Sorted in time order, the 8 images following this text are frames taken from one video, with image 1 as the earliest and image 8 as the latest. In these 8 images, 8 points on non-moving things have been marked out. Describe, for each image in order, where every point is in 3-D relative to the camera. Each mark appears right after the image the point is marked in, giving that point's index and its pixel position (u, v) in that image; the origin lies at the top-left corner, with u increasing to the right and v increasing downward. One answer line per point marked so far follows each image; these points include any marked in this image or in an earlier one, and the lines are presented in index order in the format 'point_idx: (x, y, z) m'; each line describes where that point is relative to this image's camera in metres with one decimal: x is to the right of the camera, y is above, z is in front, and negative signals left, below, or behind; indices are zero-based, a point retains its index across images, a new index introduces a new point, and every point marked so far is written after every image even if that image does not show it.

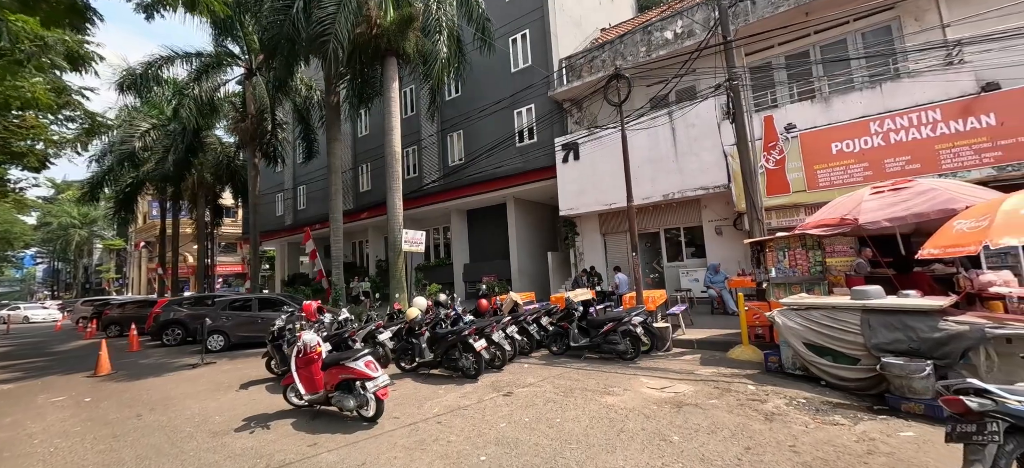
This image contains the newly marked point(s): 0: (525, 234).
0: (+0.6, 0.0, +18.3) m
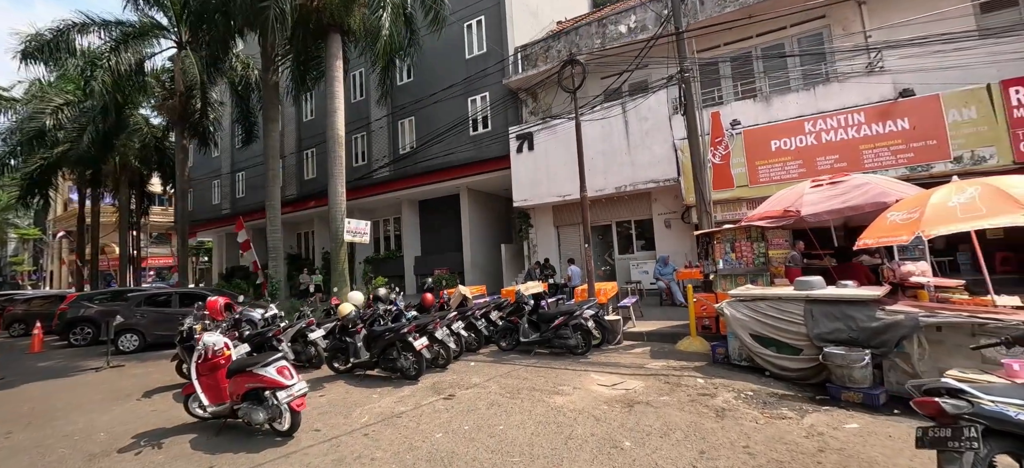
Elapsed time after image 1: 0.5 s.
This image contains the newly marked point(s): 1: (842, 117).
0: (-1.5, +0.4, +17.8) m
1: (+8.1, +2.9, +9.7) m
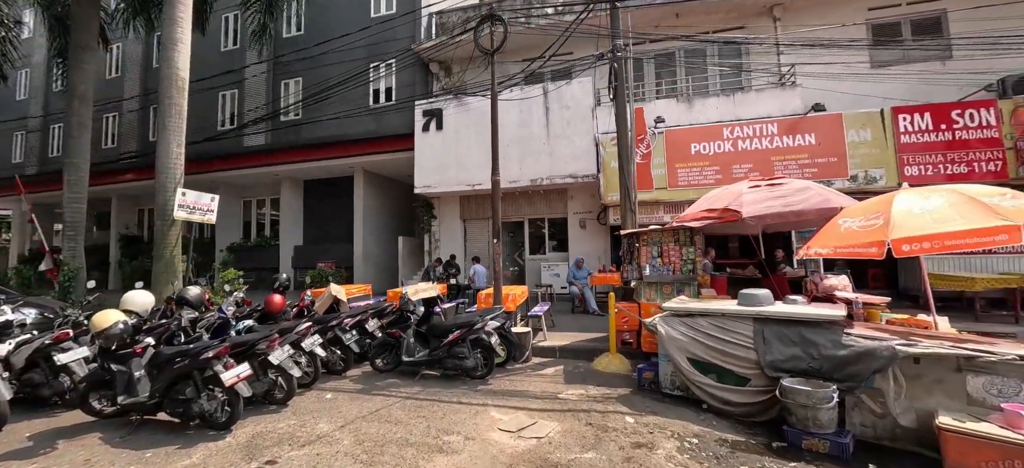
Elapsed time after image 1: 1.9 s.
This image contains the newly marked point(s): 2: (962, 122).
0: (-5.4, +0.8, +15.4) m
1: (+6.0, +2.6, +9.6) m
2: (+9.9, +2.5, +8.5) m
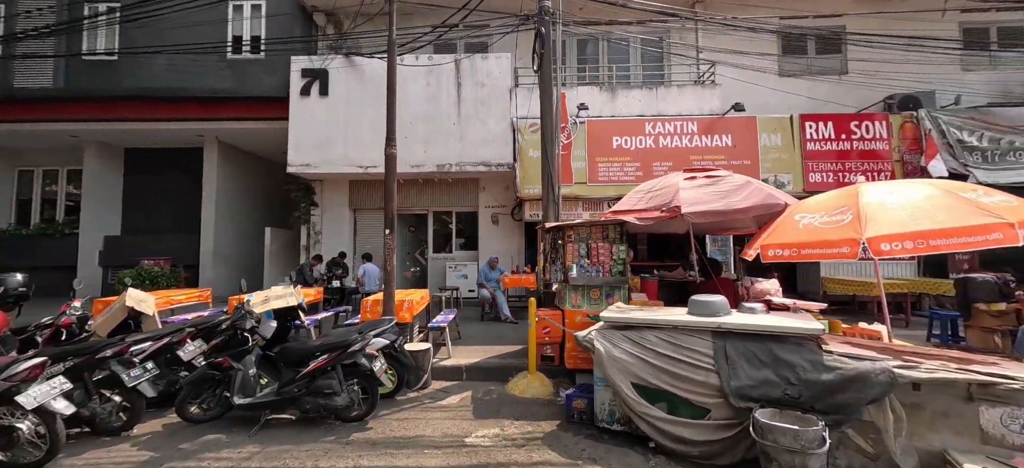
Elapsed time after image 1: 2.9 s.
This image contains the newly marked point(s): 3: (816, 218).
0: (-8.5, +1.1, +12.4) m
1: (+3.9, +2.6, +9.4) m
2: (+8.0, +2.3, +9.2) m
3: (+2.9, +0.2, +3.8) m
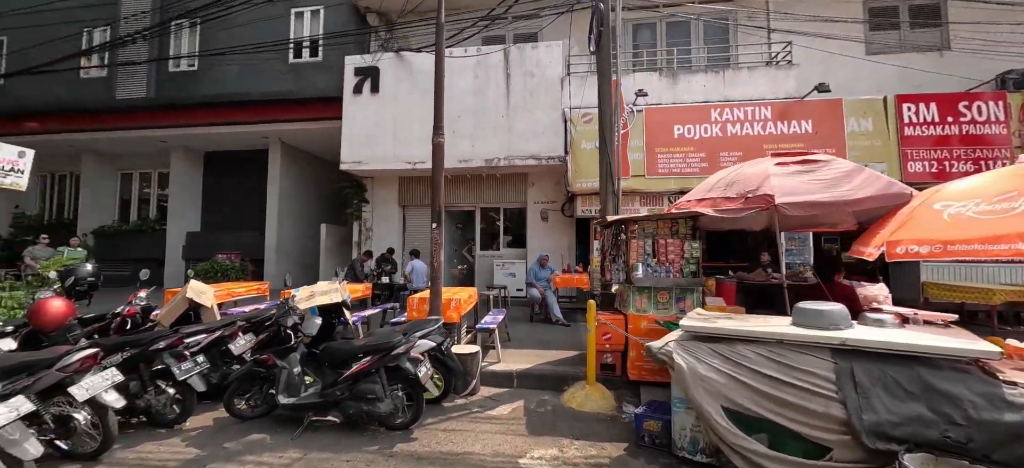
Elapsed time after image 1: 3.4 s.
0: (-7.0, +1.2, +12.8) m
1: (+5.0, +2.6, +8.4) m
2: (+9.1, +2.4, +7.8) m
3: (+3.4, +0.2, +2.9) m
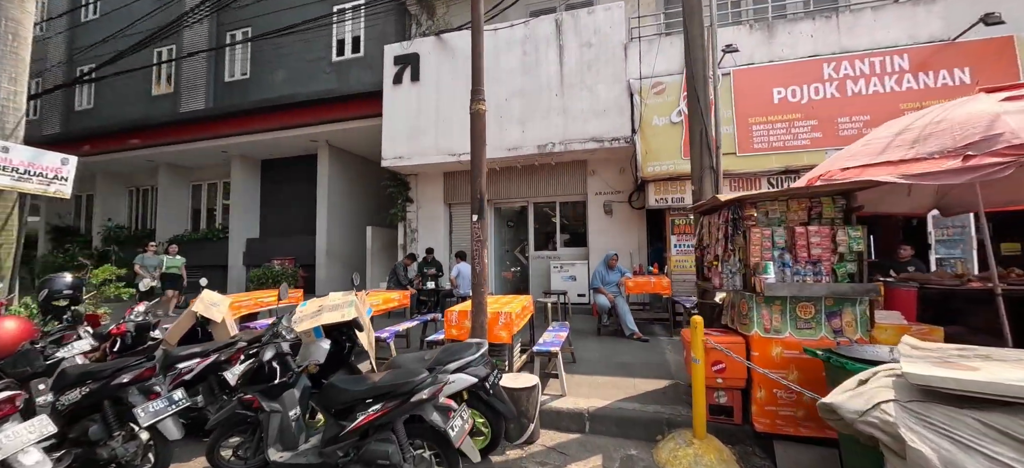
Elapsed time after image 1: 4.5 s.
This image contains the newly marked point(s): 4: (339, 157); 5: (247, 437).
0: (-5.3, +1.1, +12.3) m
1: (+5.9, +2.8, +6.5) m
2: (+9.9, +2.7, +5.3) m
3: (+3.7, +0.4, +1.2) m
4: (-5.3, +2.4, +12.6) m
5: (-2.0, -1.5, +3.0) m
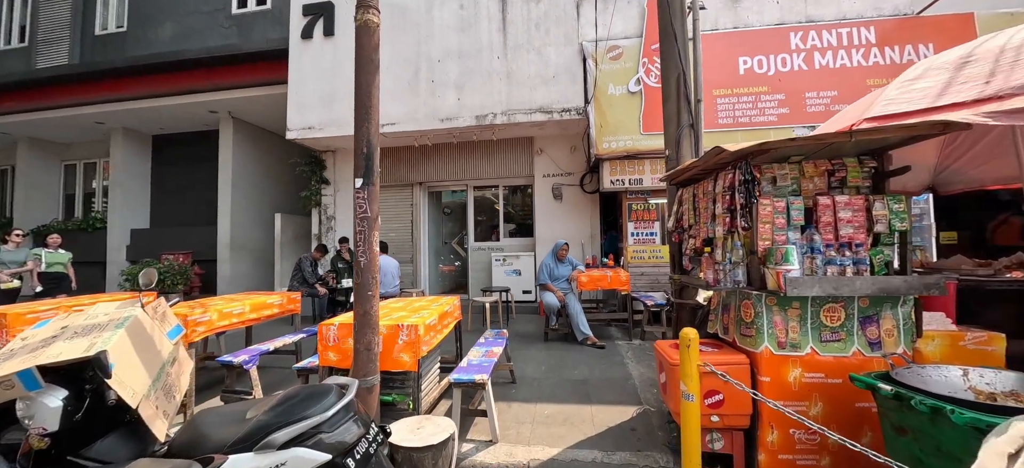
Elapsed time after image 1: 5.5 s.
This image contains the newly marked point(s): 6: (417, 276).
0: (-7.0, +1.4, +10.3) m
1: (+5.0, +3.0, +5.8) m
2: (+9.0, +2.9, +5.2) m
3: (+3.4, +0.5, +0.4) m
4: (-7.0, +2.7, +10.6) m
5: (-2.5, -1.4, +1.5) m
6: (-2.0, -0.9, +8.3) m
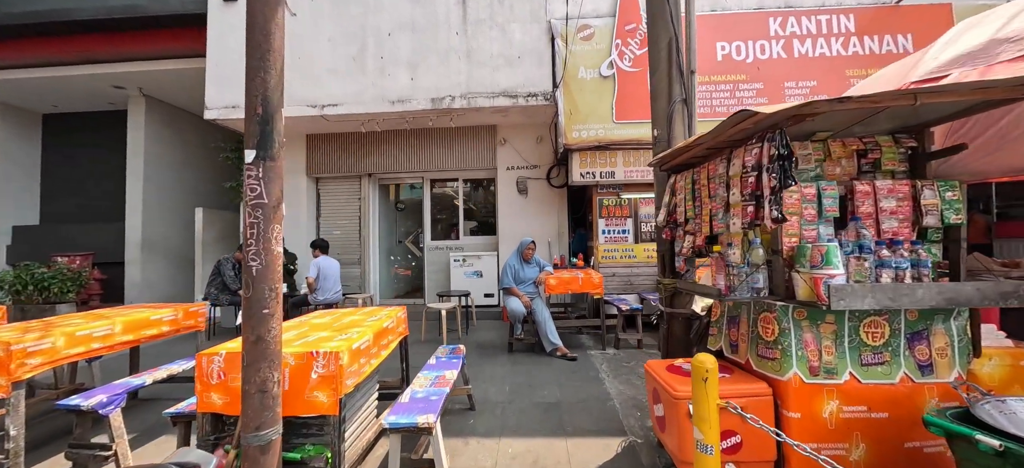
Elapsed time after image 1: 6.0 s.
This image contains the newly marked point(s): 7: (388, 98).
0: (-7.9, +1.4, +9.0) m
1: (+4.4, +3.1, +5.6) m
2: (+8.5, +2.9, +5.4) m
3: (+3.3, +0.5, +0.1) m
4: (-7.9, +2.8, +9.2) m
5: (-2.6, -1.4, +0.6) m
6: (-2.7, -0.8, +7.4) m
7: (-1.9, +2.1, +6.2) m
